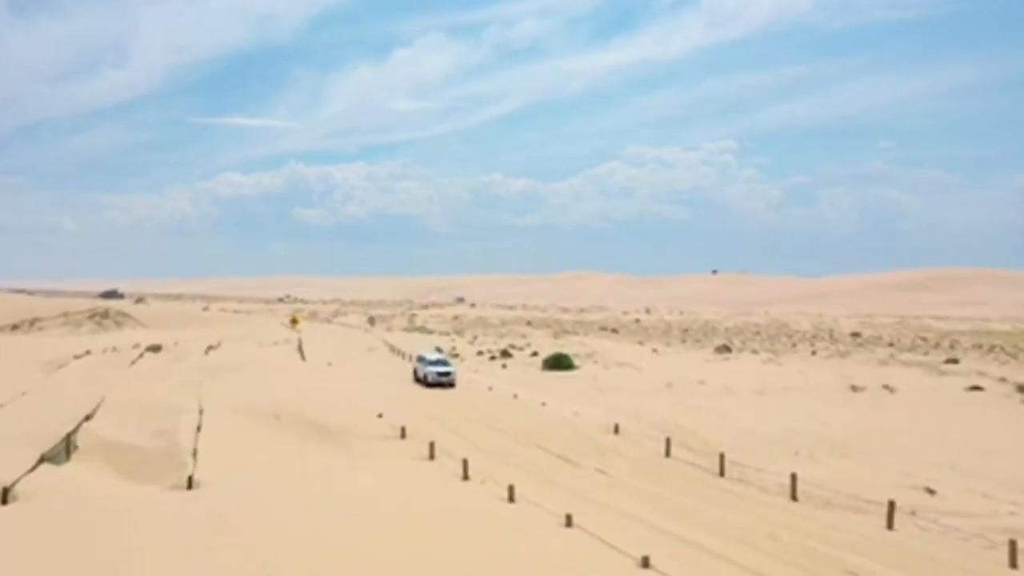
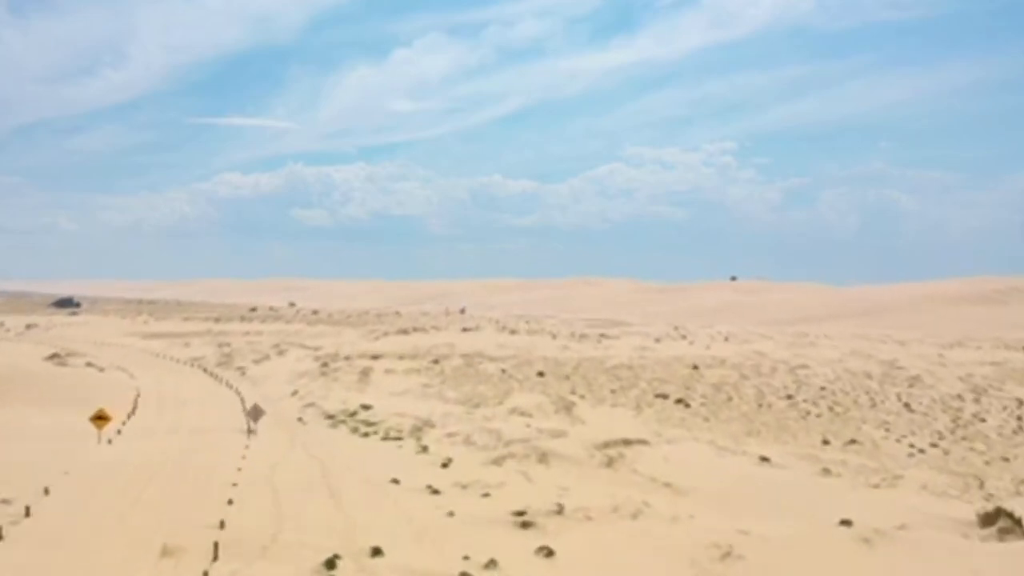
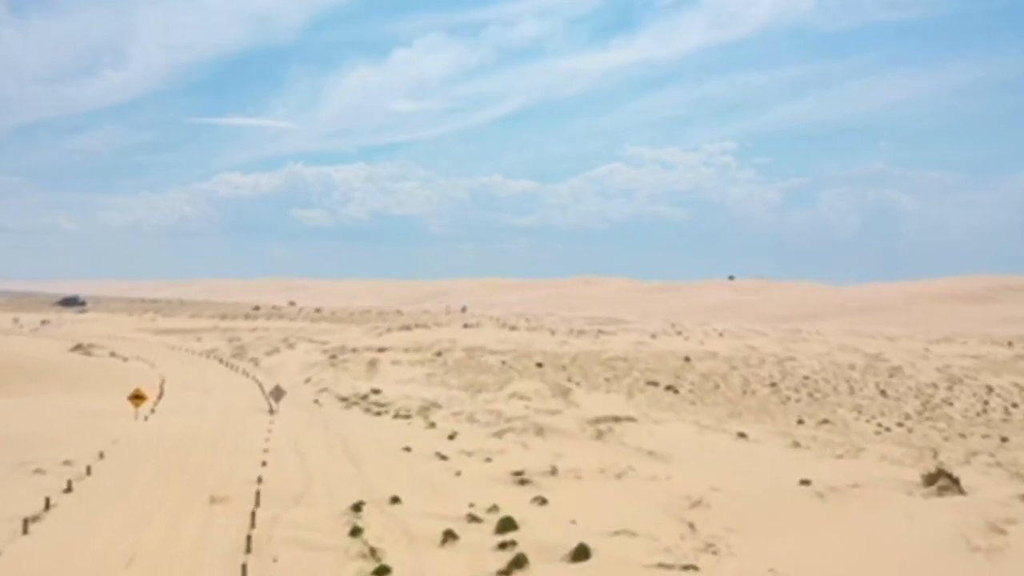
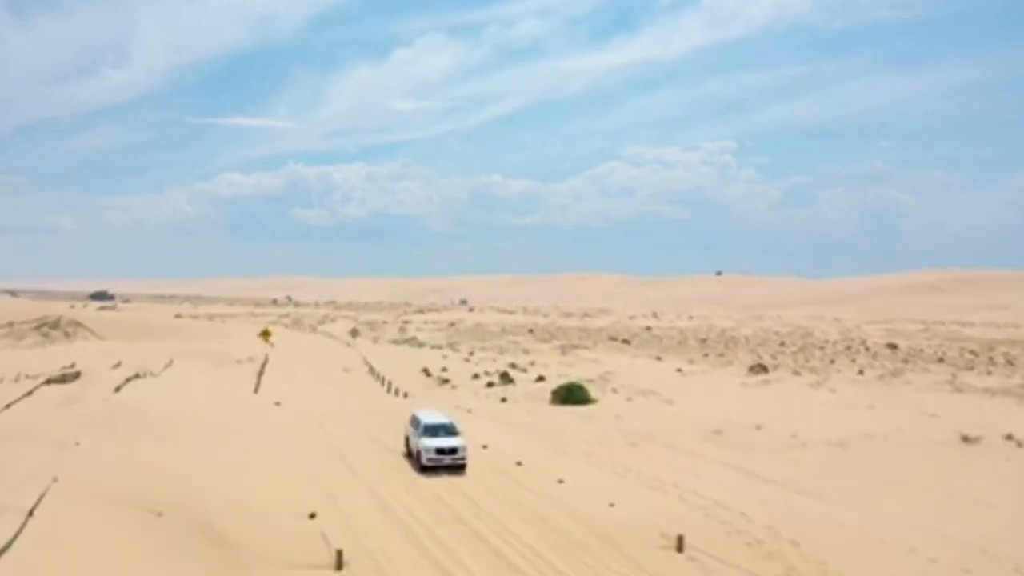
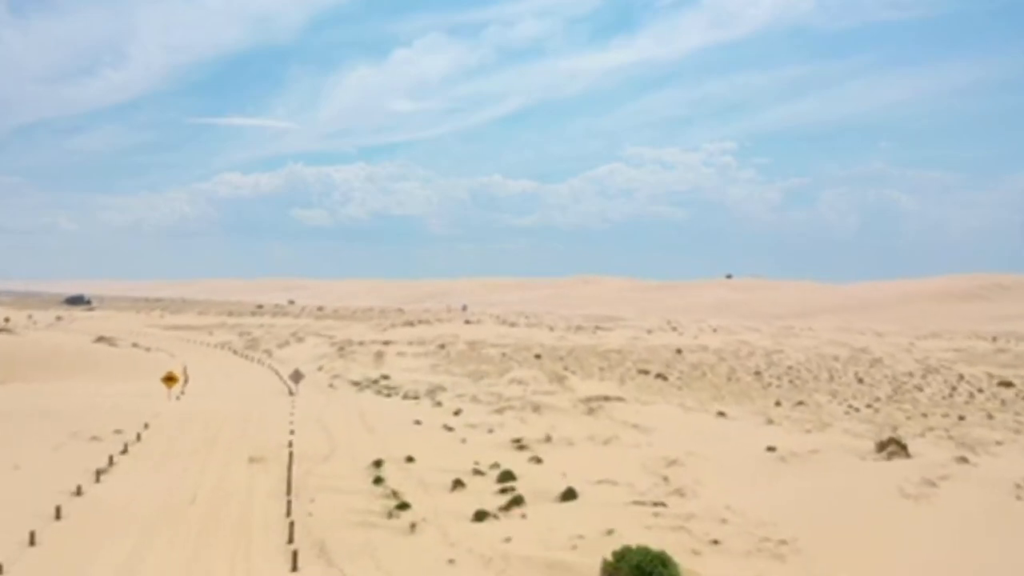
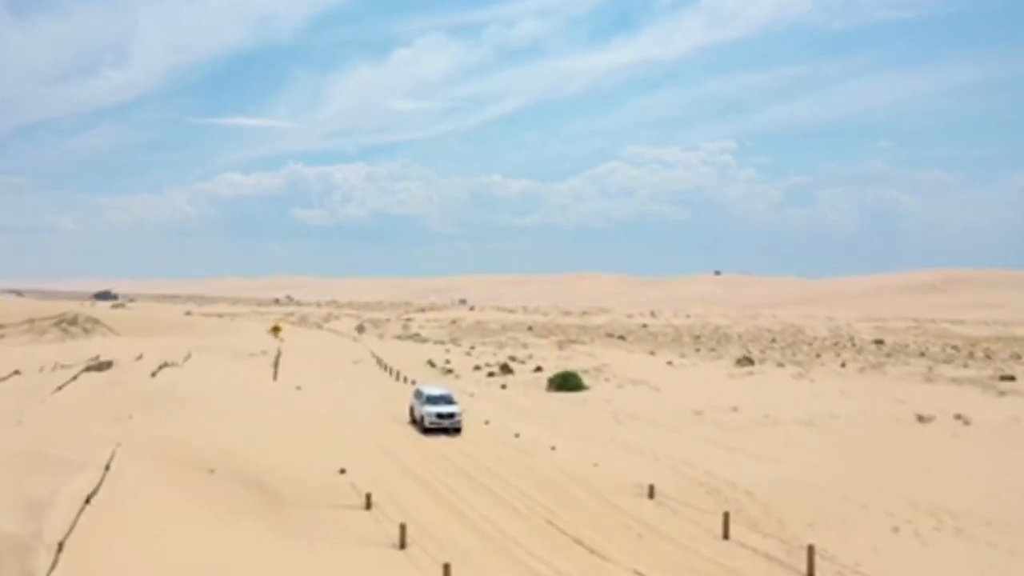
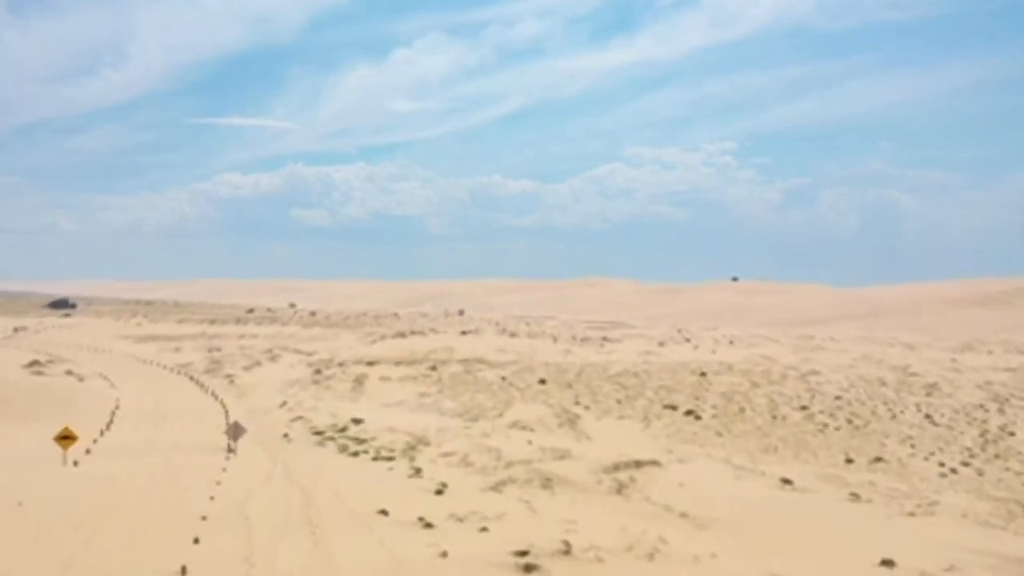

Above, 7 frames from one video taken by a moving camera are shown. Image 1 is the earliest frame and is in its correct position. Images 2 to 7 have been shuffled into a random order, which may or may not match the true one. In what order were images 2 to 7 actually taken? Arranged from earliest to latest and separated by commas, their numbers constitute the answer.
6, 4, 5, 3, 2, 7
